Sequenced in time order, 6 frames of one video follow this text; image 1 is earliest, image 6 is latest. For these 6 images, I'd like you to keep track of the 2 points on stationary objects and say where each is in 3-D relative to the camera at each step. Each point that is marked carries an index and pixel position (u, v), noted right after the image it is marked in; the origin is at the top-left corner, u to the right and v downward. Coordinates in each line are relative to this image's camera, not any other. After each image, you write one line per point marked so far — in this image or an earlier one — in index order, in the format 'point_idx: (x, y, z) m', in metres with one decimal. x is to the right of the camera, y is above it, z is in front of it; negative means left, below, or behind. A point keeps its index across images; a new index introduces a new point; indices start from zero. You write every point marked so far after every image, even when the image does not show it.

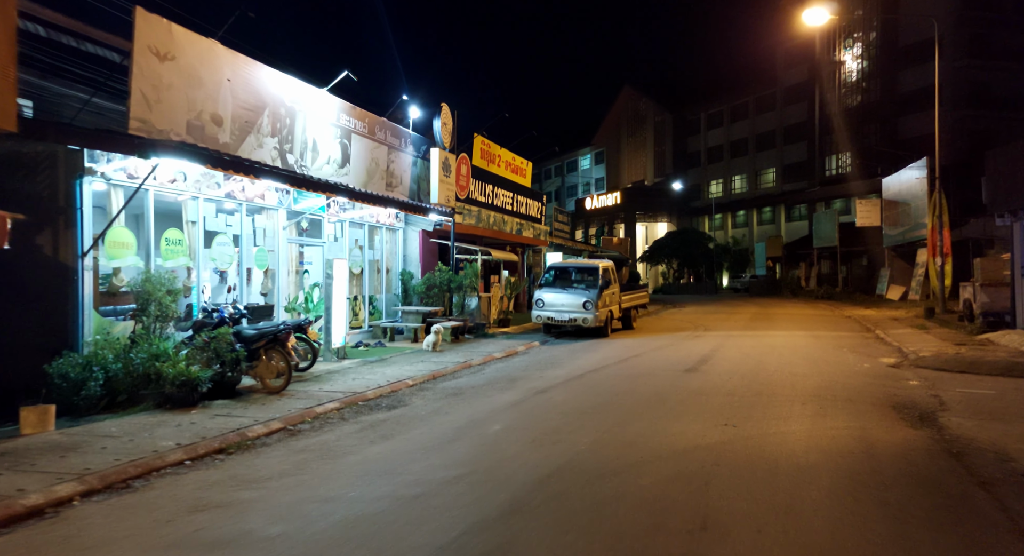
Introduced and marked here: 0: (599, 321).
0: (+2.8, -1.4, +17.7) m
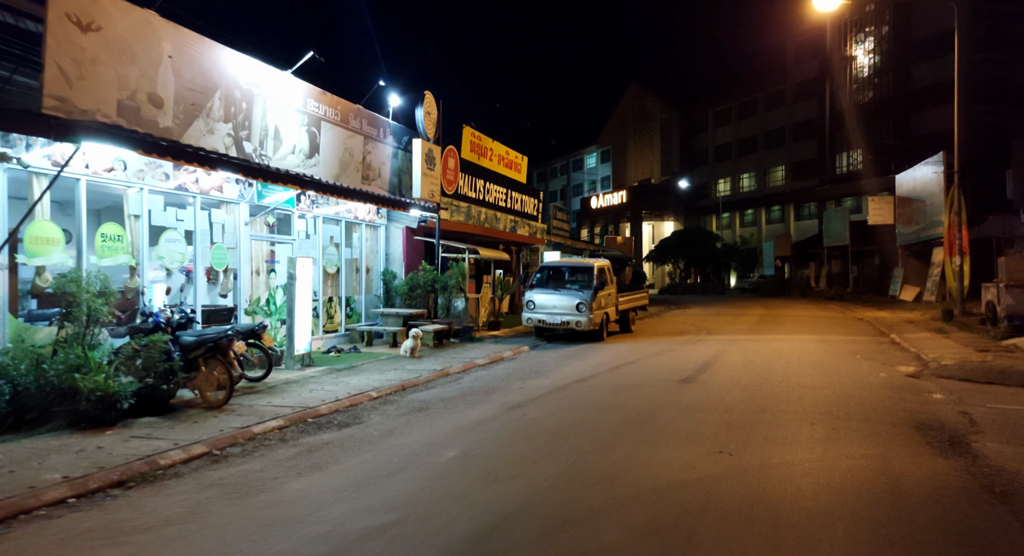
0: (+2.5, -1.4, +16.6) m
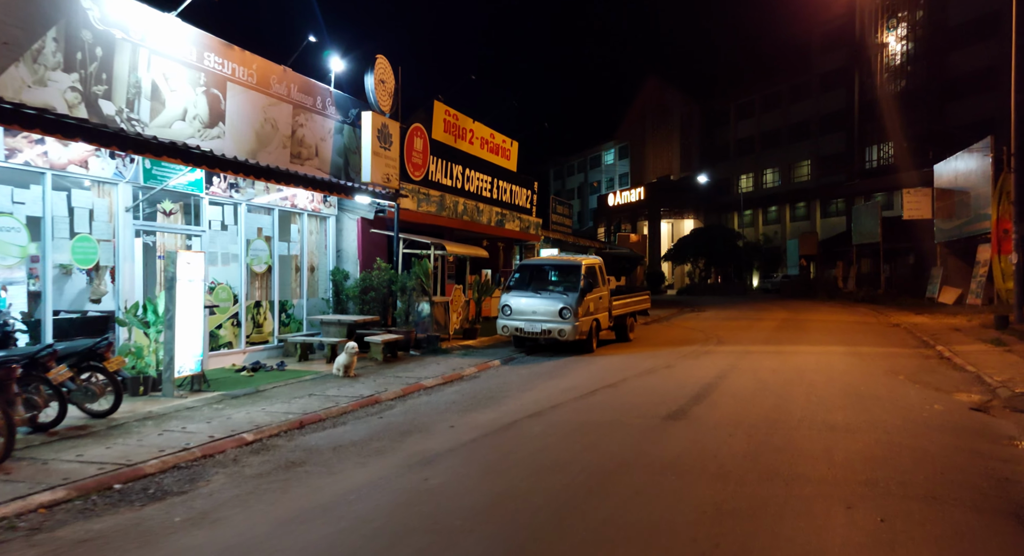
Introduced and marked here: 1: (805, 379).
0: (+1.7, -1.4, +14.1) m
1: (+5.7, -2.0, +10.7) m
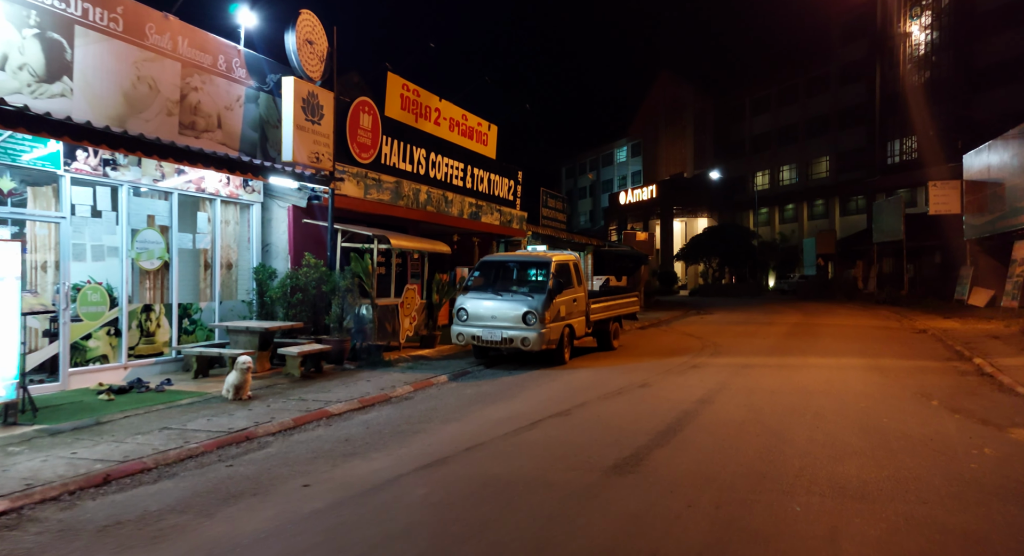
0: (+0.7, -1.4, +11.9) m
1: (+4.6, -2.0, +8.4) m
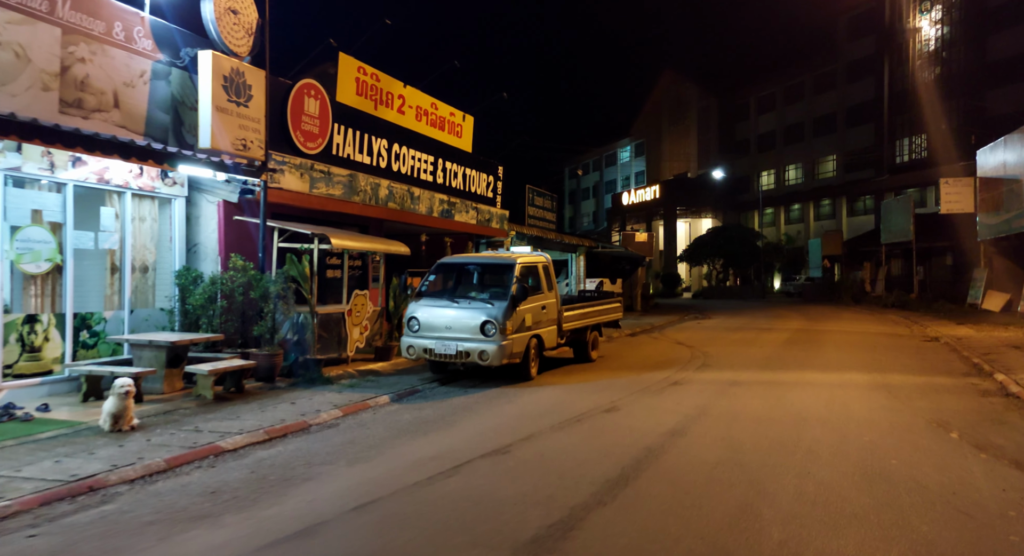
0: (-0.1, -1.5, +10.5) m
1: (+3.8, -2.1, +6.9) m
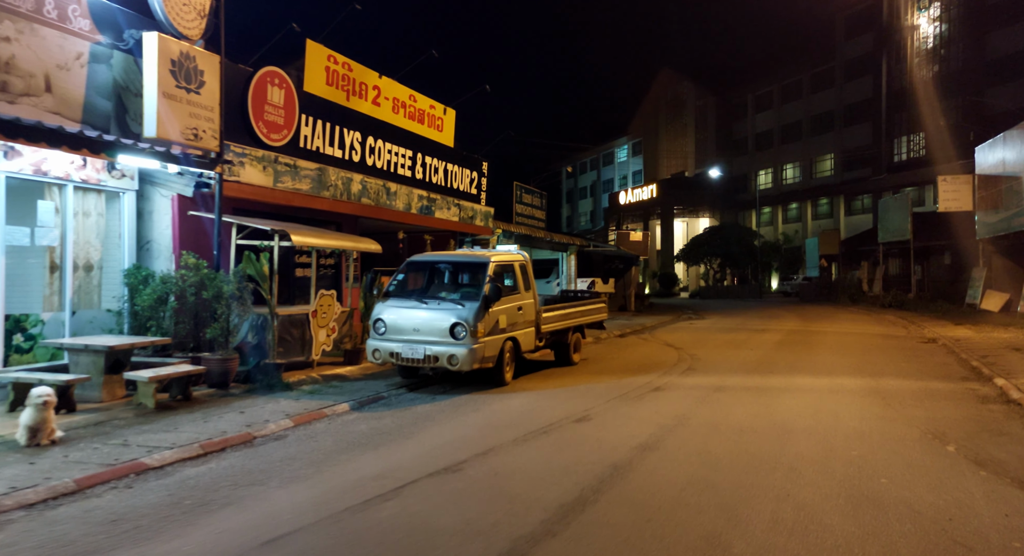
0: (-0.6, -1.5, +9.8) m
1: (+3.3, -2.0, +6.3) m
